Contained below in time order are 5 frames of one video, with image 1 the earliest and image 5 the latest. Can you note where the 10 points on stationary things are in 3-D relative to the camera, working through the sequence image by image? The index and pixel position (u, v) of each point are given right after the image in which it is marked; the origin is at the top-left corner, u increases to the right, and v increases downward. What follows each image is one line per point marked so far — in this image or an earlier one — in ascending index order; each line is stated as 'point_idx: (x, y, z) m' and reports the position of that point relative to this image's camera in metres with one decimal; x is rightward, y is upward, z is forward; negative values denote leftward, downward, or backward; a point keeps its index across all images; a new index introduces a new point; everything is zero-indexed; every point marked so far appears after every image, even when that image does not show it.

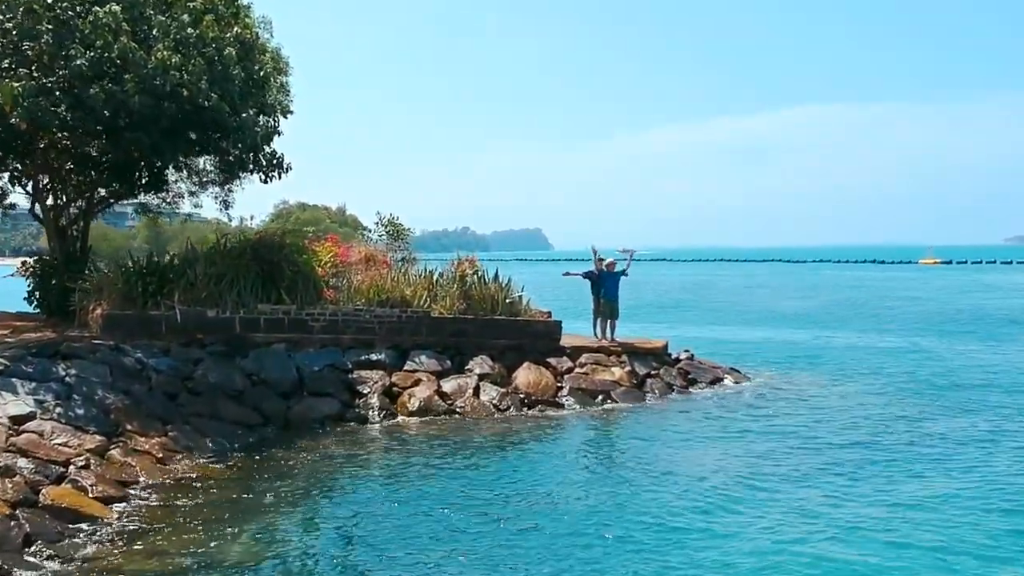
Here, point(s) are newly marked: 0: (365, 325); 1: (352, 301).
0: (-2.4, -0.6, +18.4) m
1: (-2.7, -0.2, +18.7) m
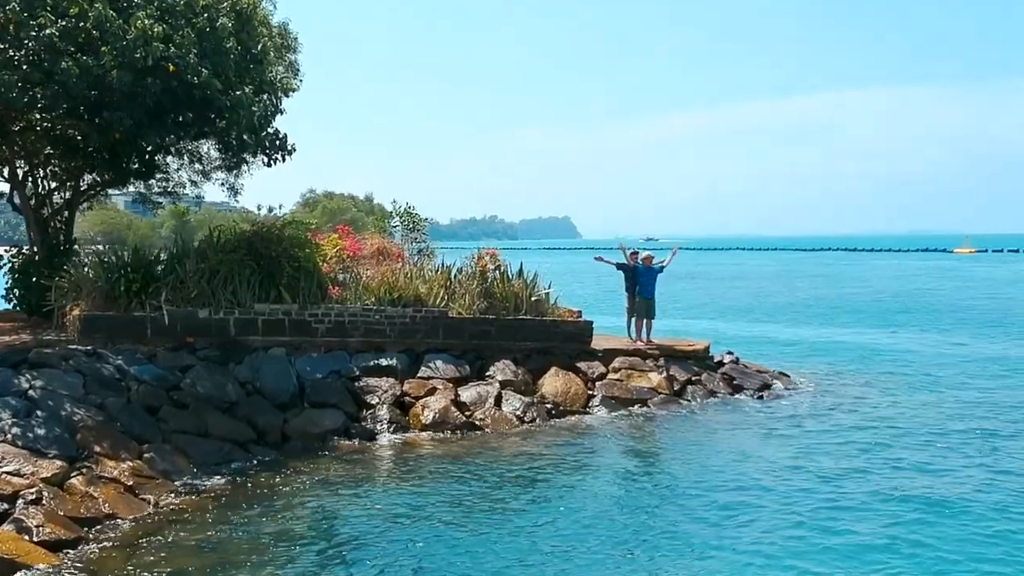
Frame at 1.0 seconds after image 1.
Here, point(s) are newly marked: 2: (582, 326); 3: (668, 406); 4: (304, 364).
0: (-2.1, -0.6, +16.5) m
1: (-2.3, -0.2, +16.8) m
2: (+1.1, -0.6, +17.7) m
3: (+2.4, -1.8, +16.9) m
4: (-2.9, -1.1, +15.7) m
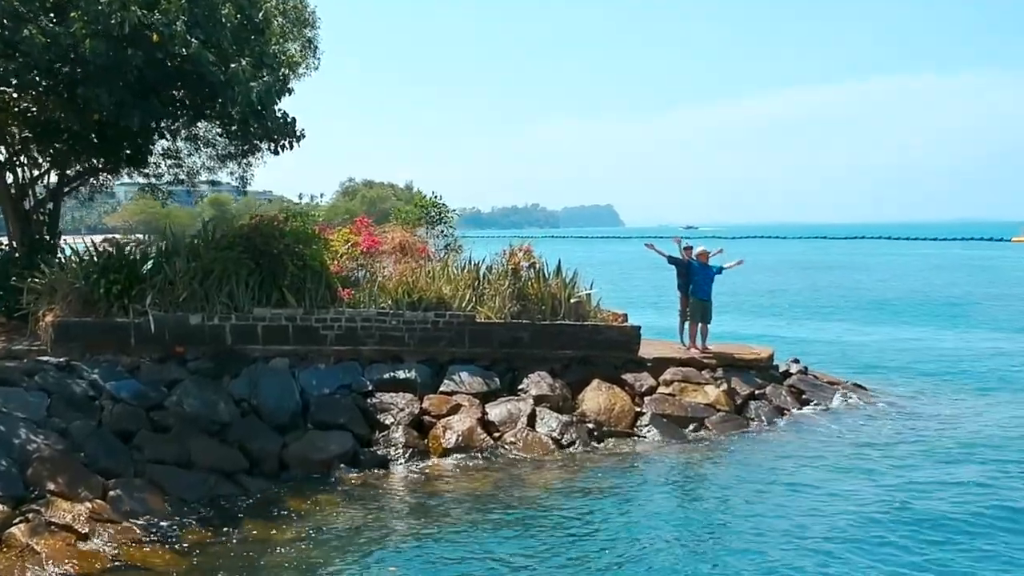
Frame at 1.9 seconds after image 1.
0: (-1.6, -0.6, +14.5) m
1: (-1.8, -0.2, +14.8) m
2: (+1.6, -0.6, +15.5) m
3: (+2.9, -1.8, +14.7) m
4: (-2.5, -1.1, +13.7) m
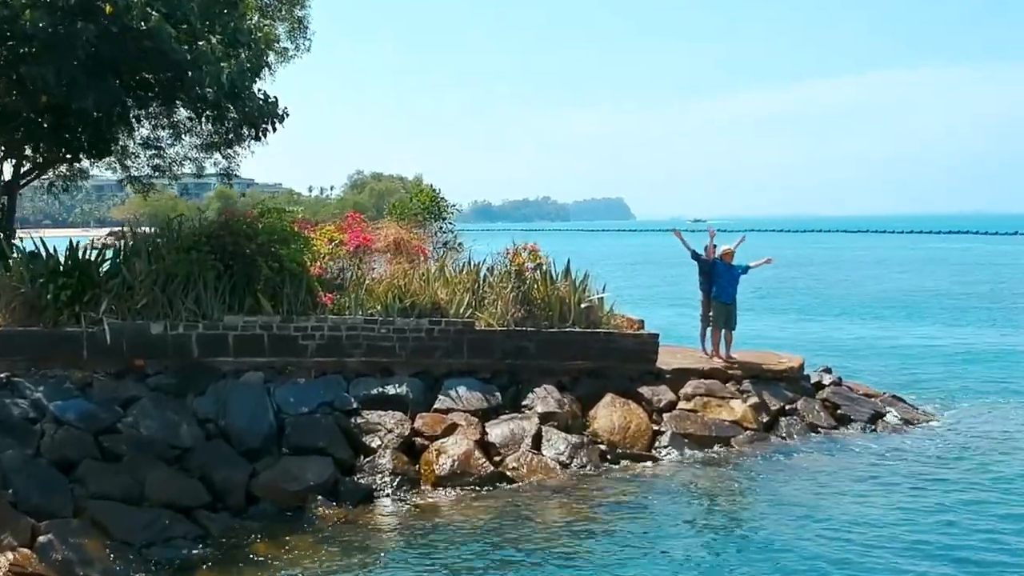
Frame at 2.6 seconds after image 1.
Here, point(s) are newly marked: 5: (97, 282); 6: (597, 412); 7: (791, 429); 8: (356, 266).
0: (-1.5, -0.6, +12.9) m
1: (-1.8, -0.2, +13.2) m
2: (+1.7, -0.7, +13.9) m
3: (+2.9, -1.9, +13.1) m
4: (-2.5, -1.2, +12.2) m
5: (-4.6, +0.1, +12.4) m
6: (+1.0, -1.5, +13.1) m
7: (+3.5, -1.7, +13.7) m
8: (-2.0, +0.3, +13.9) m
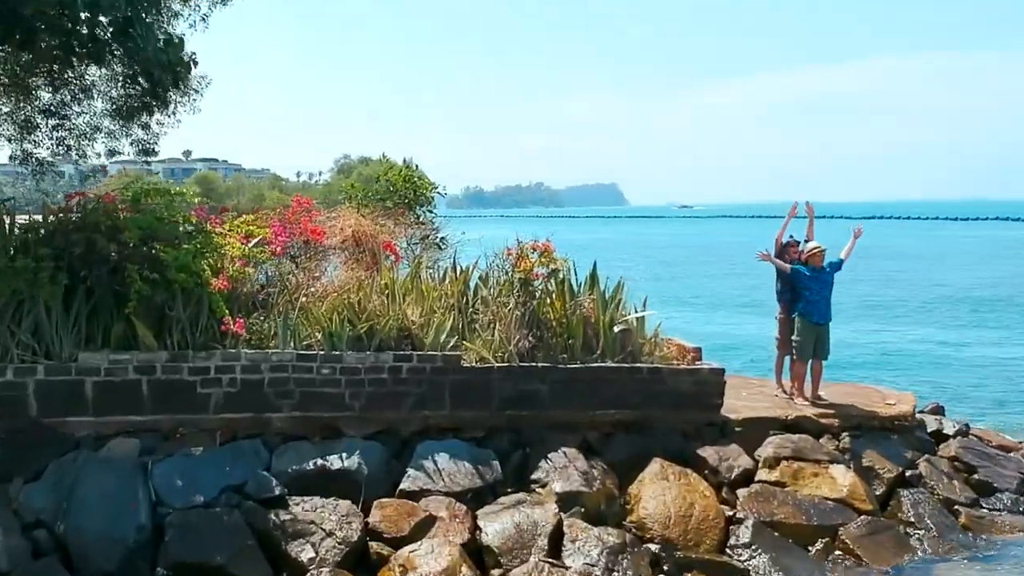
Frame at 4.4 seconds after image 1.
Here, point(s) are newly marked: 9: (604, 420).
0: (-1.5, -0.8, +8.7) m
1: (-1.8, -0.4, +9.0) m
2: (+1.7, -0.8, +9.7) m
3: (+2.9, -2.0, +8.9) m
4: (-2.4, -1.3, +7.9) m
5: (-4.6, -0.1, +8.1) m
6: (+1.0, -1.6, +8.9) m
7: (+3.5, -1.9, +9.5) m
8: (-1.9, +0.1, +9.6) m
9: (+0.8, -1.1, +9.5) m
